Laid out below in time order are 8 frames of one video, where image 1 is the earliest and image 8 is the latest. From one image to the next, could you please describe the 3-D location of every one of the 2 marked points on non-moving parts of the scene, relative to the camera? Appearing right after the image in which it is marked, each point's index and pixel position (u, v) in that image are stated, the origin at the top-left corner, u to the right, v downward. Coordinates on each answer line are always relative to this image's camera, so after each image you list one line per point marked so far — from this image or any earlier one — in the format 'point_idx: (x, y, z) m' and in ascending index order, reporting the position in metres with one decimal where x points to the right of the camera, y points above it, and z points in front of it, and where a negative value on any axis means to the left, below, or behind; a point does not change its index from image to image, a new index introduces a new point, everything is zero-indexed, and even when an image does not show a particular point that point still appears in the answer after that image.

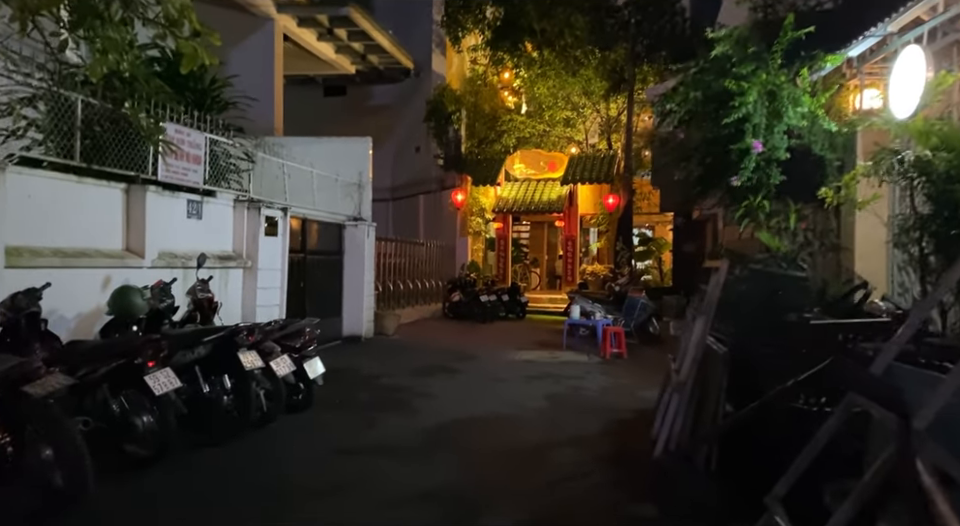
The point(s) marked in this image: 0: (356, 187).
0: (-2.2, +1.3, +12.6) m
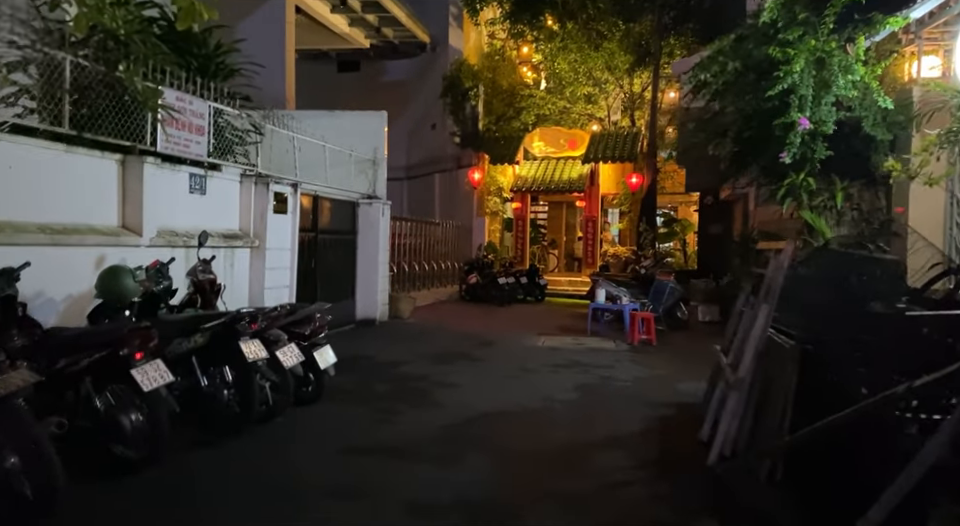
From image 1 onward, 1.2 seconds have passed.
0: (-1.8, +1.7, +11.9) m
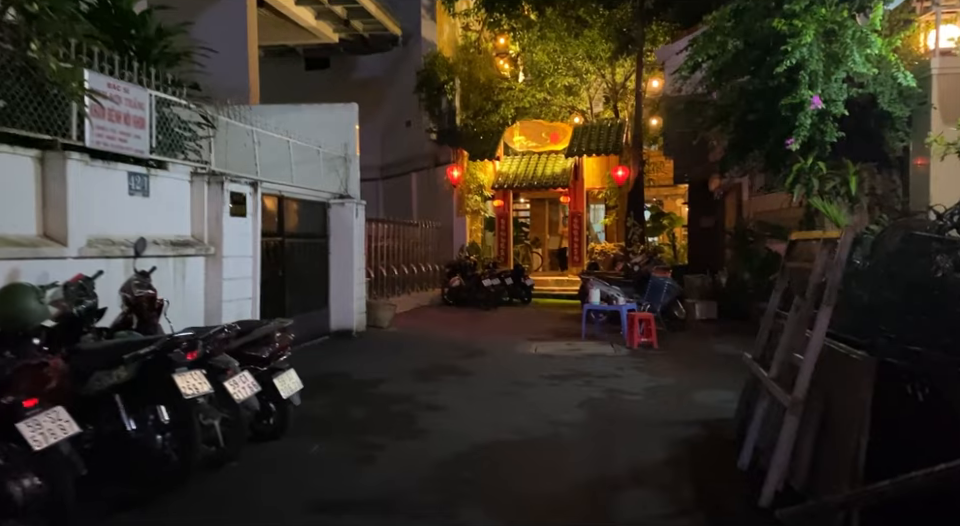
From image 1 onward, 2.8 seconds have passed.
0: (-2.1, +1.6, +11.0) m
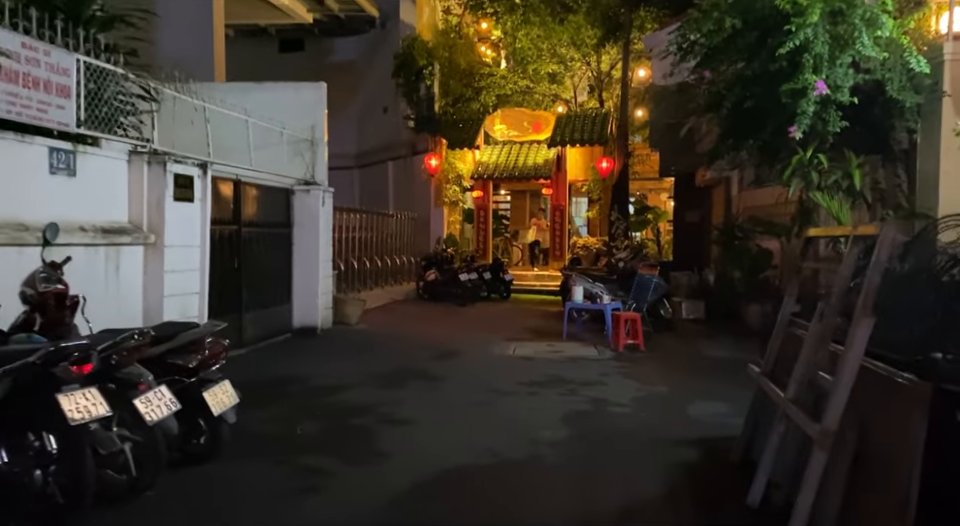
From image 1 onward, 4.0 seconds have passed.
0: (-2.5, +1.7, +10.2) m
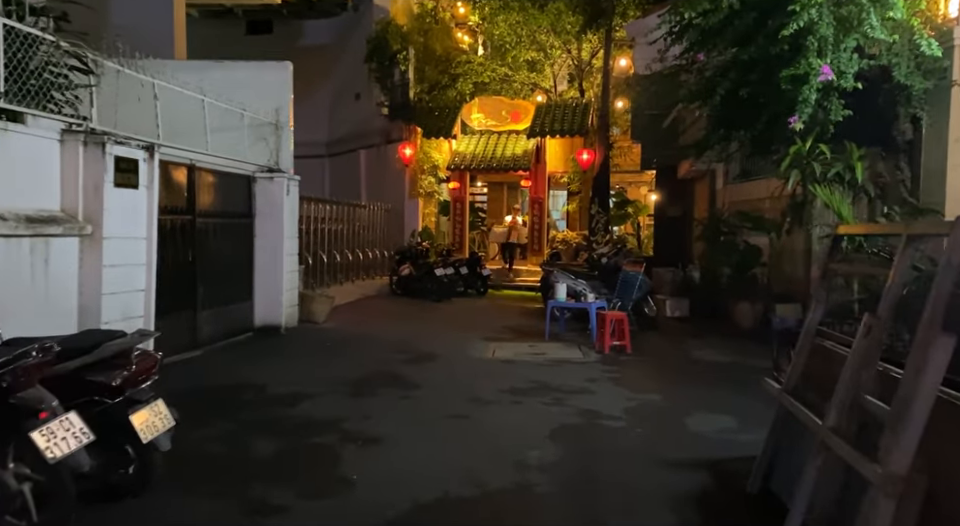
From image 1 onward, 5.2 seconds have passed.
0: (-2.8, +1.8, +9.4) m
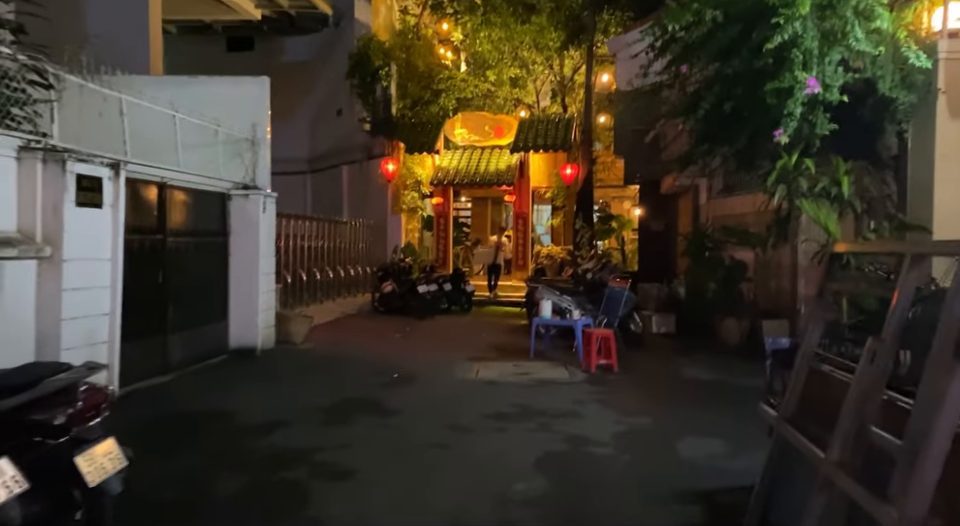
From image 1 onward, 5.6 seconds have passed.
0: (-3.0, +1.5, +9.2) m
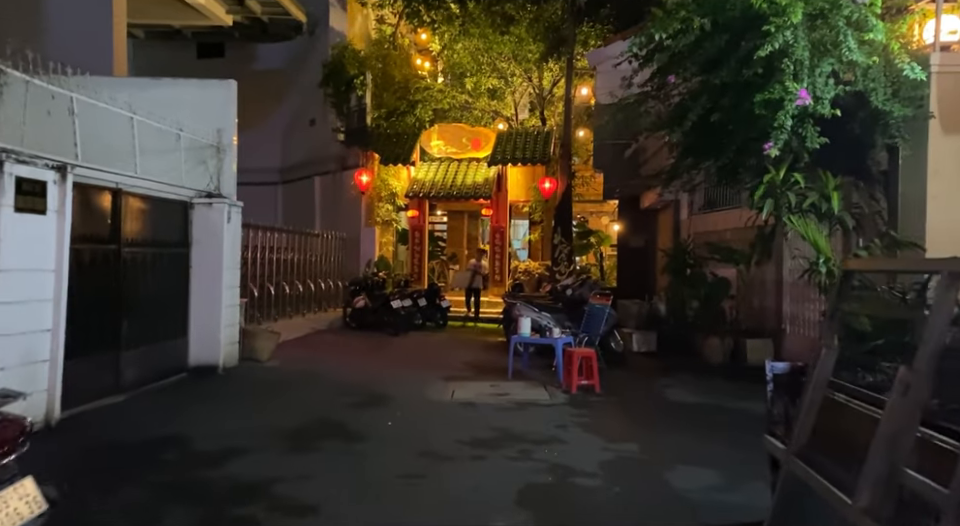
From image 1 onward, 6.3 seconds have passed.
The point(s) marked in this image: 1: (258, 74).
0: (-3.3, +1.4, +8.7) m
1: (-5.4, +4.6, +17.2) m
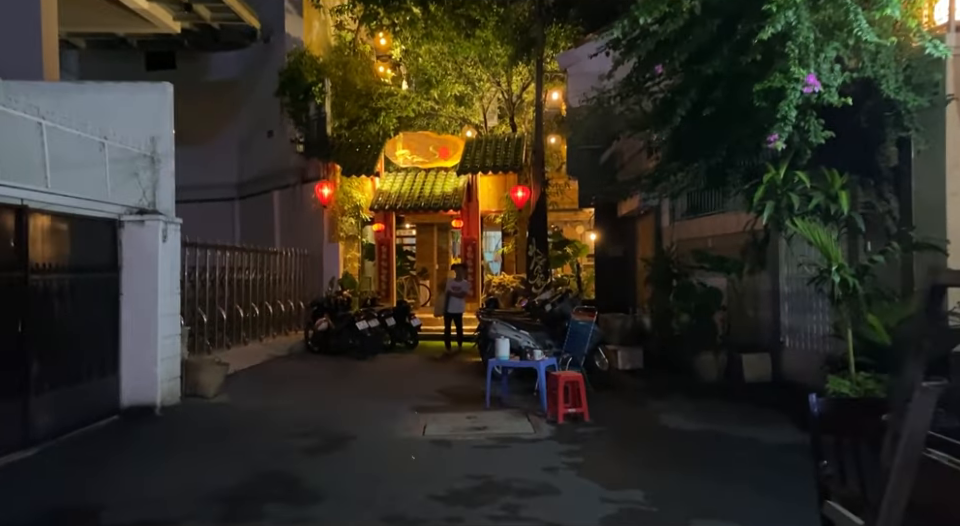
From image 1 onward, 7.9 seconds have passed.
0: (-3.6, +1.1, +7.7) m
1: (-6.1, +4.1, +16.2) m
